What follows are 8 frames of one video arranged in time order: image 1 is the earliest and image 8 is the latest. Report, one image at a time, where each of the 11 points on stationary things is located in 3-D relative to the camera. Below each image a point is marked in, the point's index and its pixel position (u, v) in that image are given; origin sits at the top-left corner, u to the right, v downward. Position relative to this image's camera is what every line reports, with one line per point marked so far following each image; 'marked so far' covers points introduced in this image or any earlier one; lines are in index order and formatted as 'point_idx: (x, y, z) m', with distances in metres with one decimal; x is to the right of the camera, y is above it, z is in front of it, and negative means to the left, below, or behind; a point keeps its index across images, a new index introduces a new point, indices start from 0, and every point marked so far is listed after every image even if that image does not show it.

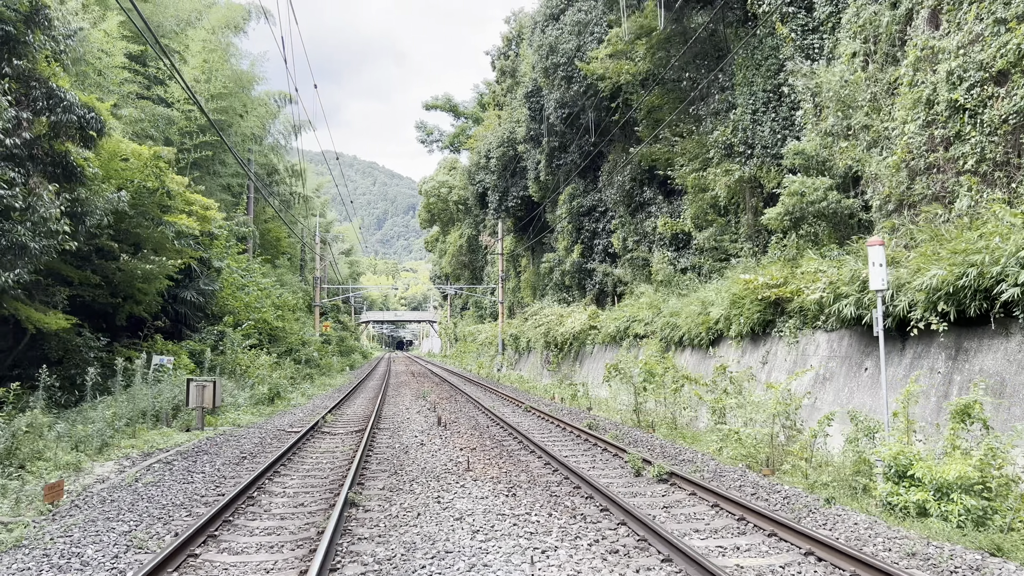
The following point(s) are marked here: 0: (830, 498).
0: (+2.2, -1.5, +5.7) m
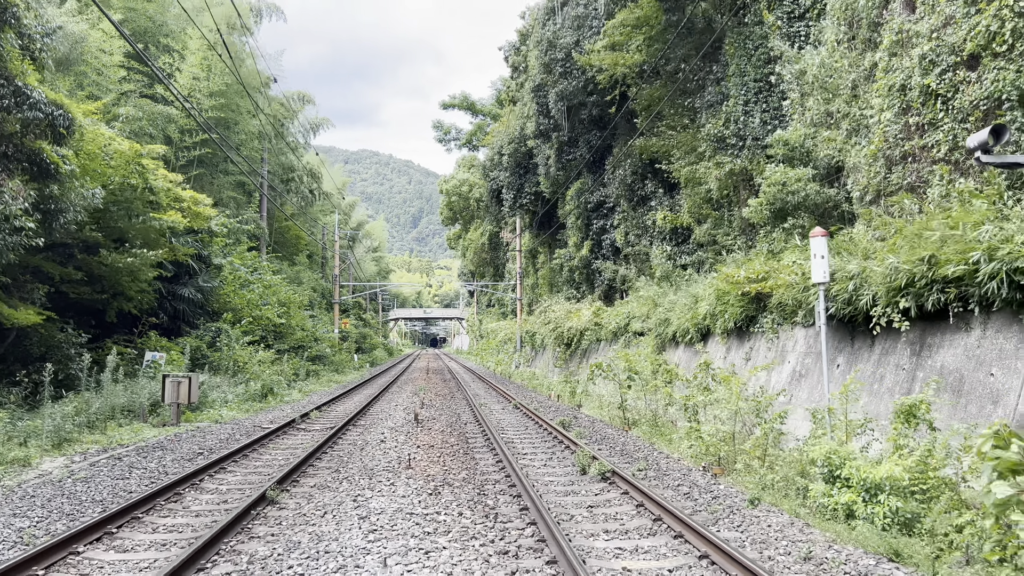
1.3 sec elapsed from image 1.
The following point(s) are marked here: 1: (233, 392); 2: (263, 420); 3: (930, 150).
0: (+1.6, -1.4, +5.5) m
1: (-5.0, -1.9, +14.7) m
2: (-3.8, -2.0, +12.3) m
3: (+4.4, +1.5, +8.6) m
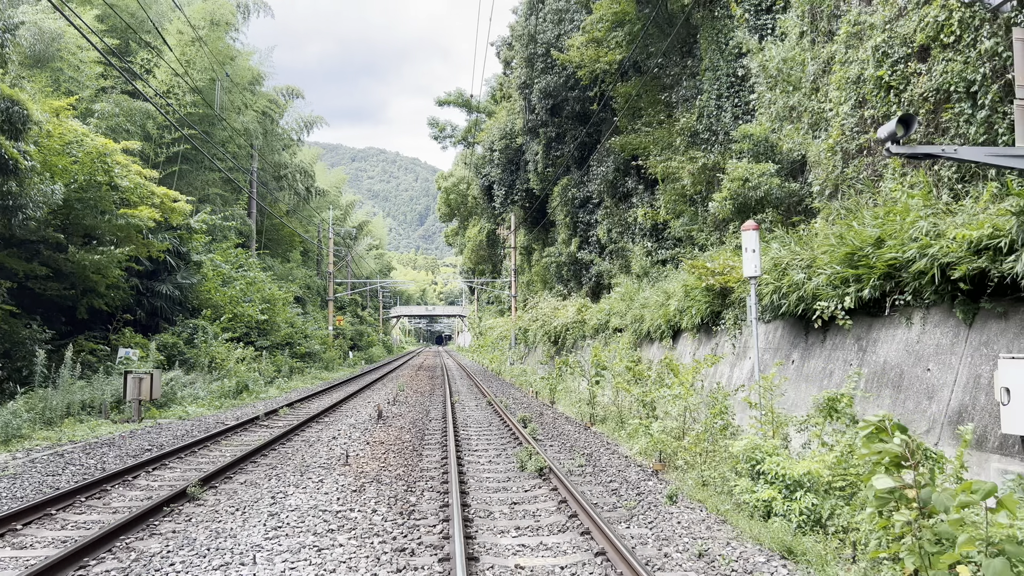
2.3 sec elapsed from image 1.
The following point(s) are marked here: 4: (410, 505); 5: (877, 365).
0: (+1.1, -1.4, +5.4) m
1: (-5.5, -1.8, +14.7) m
2: (-4.3, -1.9, +12.2) m
3: (+3.9, +1.5, +8.5) m
4: (-0.7, -1.5, +5.5) m
5: (+3.1, -0.7, +7.0) m
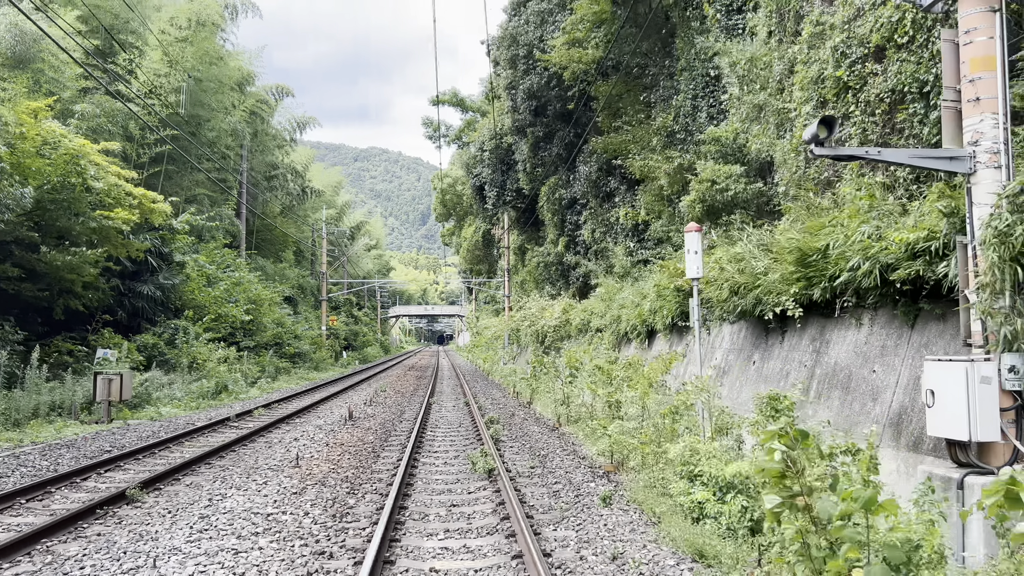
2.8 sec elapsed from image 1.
0: (+0.7, -1.4, +5.4) m
1: (-5.9, -1.8, +14.7) m
2: (-4.7, -1.9, +12.2) m
3: (+3.4, +1.5, +8.5) m
4: (-1.1, -1.5, +5.5) m
5: (+2.7, -0.7, +6.9) m
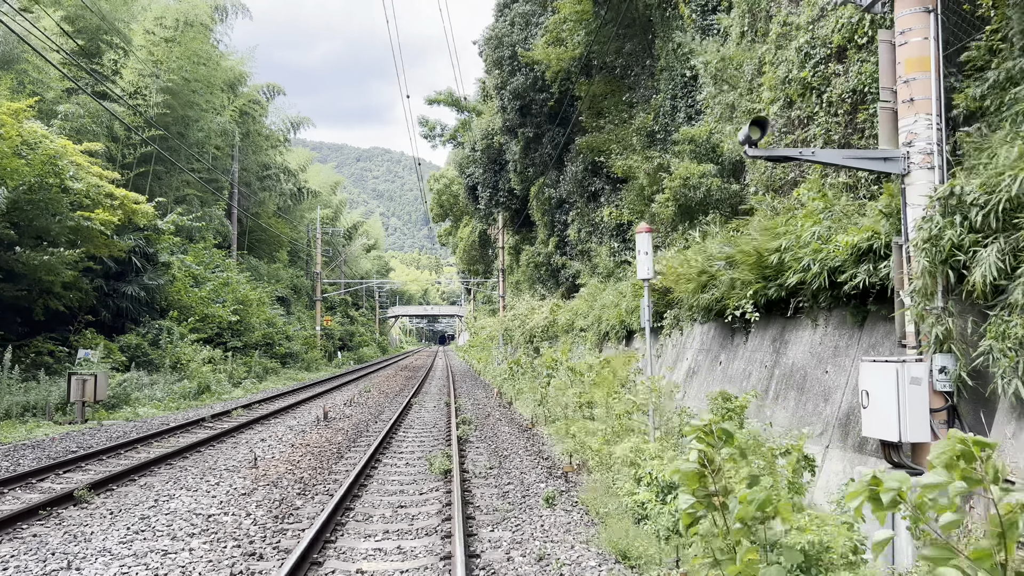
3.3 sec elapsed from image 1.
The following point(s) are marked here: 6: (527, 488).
0: (+0.3, -1.4, +5.4) m
1: (-6.3, -1.8, +14.7) m
2: (-5.0, -1.9, +12.2) m
3: (+3.1, +1.5, +8.5) m
4: (-1.5, -1.5, +5.5) m
5: (+2.3, -0.7, +6.9) m
6: (+0.1, -1.5, +6.1) m
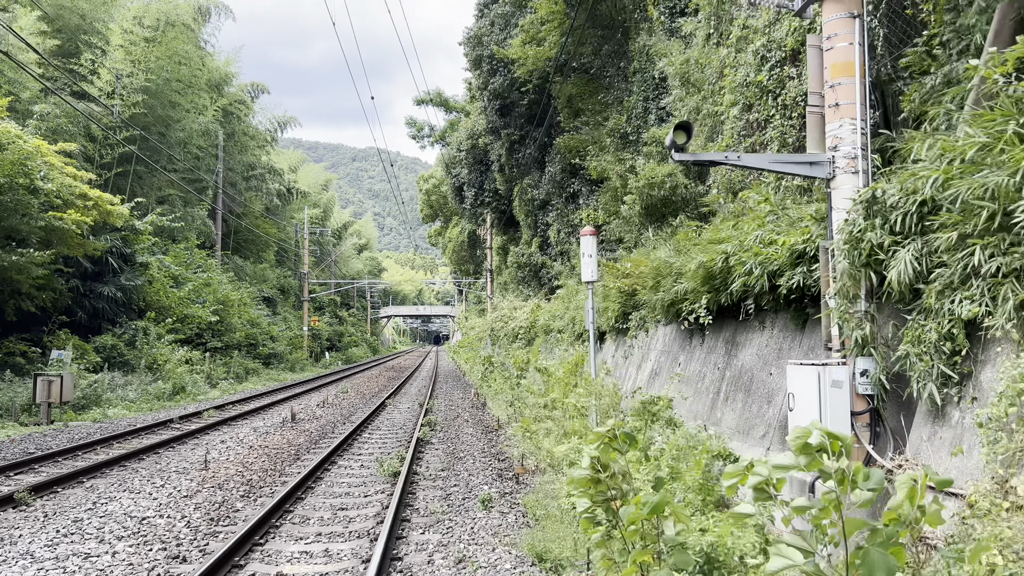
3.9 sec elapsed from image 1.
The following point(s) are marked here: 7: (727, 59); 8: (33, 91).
0: (-0.1, -1.4, +5.4) m
1: (-6.8, -1.9, +14.7) m
2: (-5.5, -2.0, +12.2) m
3: (+2.7, +1.5, +8.5) m
4: (-1.9, -1.5, +5.5) m
5: (+1.9, -0.7, +7.0) m
6: (-0.3, -1.5, +6.1) m
7: (+2.5, +2.7, +9.5) m
8: (-10.4, +4.3, +17.7) m
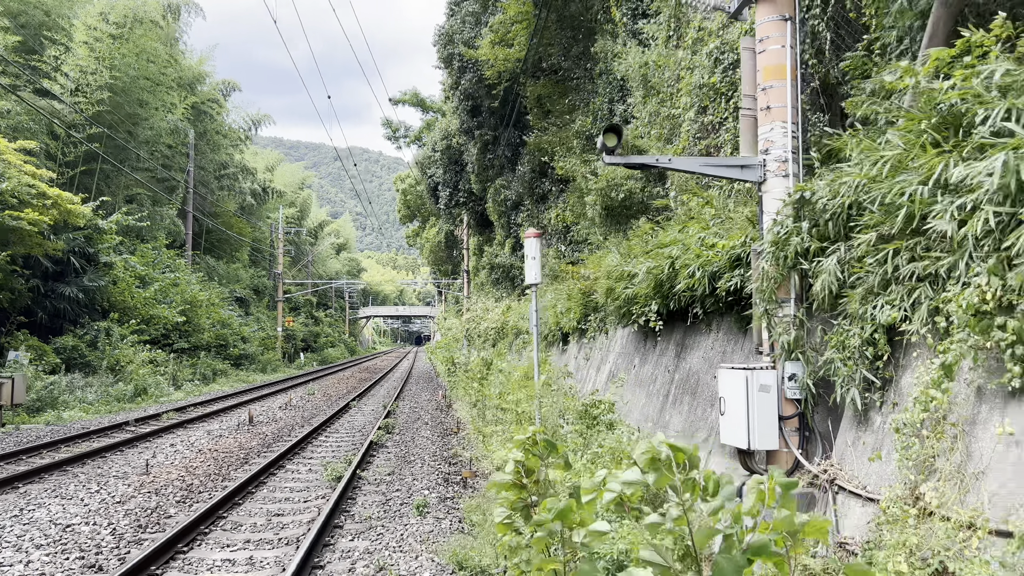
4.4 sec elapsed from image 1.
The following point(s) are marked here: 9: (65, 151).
0: (-0.5, -1.4, +5.4) m
1: (-7.4, -1.9, +14.5) m
2: (-6.1, -2.0, +12.0) m
3: (+2.2, +1.5, +8.5) m
4: (-2.3, -1.5, +5.4) m
5: (+1.5, -0.7, +7.0) m
6: (-0.7, -1.5, +6.0) m
7: (+2.0, +2.6, +9.5) m
8: (-11.1, +4.3, +17.4) m
9: (-10.8, +3.3, +19.7) m
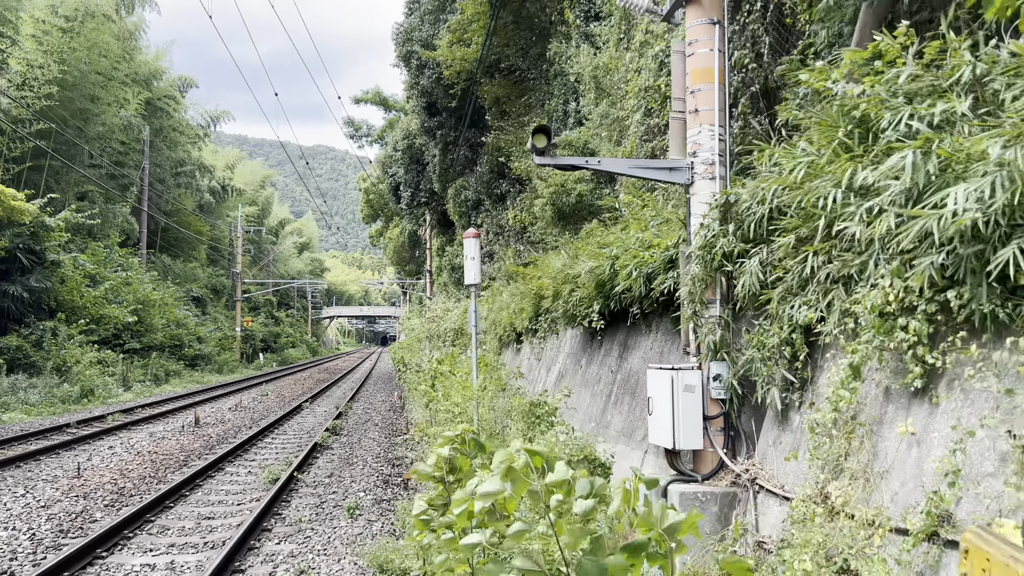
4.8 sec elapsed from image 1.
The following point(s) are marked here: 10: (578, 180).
0: (-1.0, -1.4, +5.3) m
1: (-8.2, -1.8, +14.1) m
2: (-6.8, -2.0, +11.7) m
3: (+1.6, +1.4, +8.6) m
4: (-2.7, -1.5, +5.3) m
5: (+1.0, -0.7, +7.0) m
6: (-1.2, -1.5, +5.9) m
7: (+1.4, +2.6, +9.5) m
8: (-12.0, +4.3, +16.9) m
9: (-11.8, +3.3, +19.2) m
10: (+0.9, +1.4, +10.7) m
